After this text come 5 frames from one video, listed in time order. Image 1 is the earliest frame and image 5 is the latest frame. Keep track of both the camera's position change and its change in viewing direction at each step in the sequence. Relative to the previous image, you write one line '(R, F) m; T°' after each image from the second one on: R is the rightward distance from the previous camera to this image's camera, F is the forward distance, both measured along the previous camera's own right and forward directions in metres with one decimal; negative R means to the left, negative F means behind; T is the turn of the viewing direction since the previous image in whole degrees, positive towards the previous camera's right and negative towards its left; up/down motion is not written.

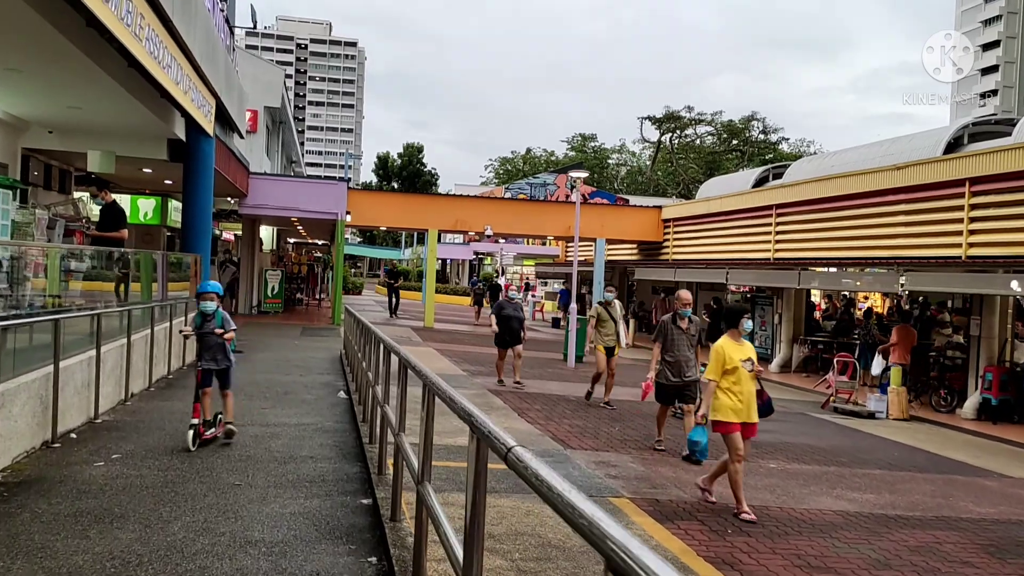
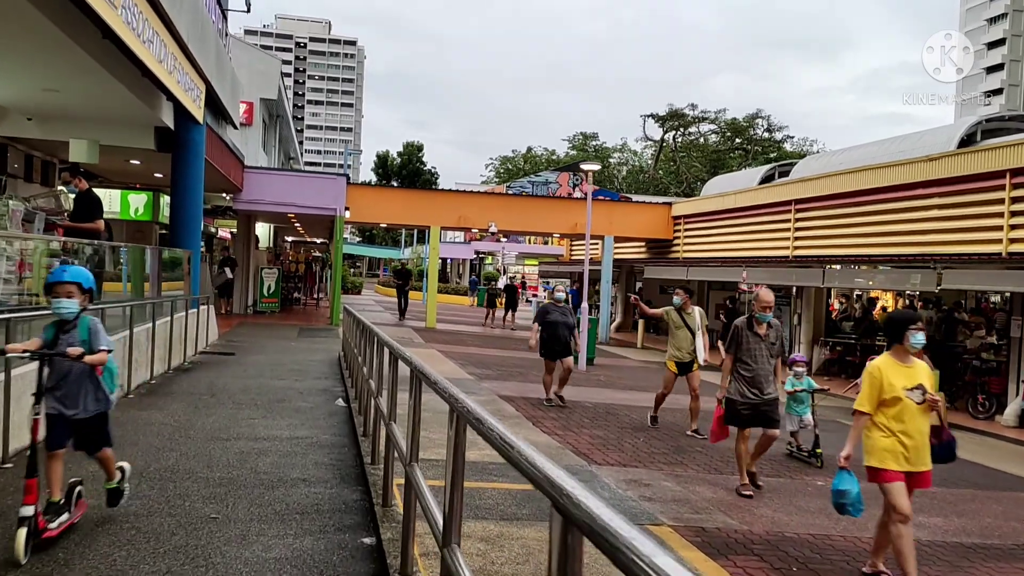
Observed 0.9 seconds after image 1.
(-0.1, +0.9) m; 0°
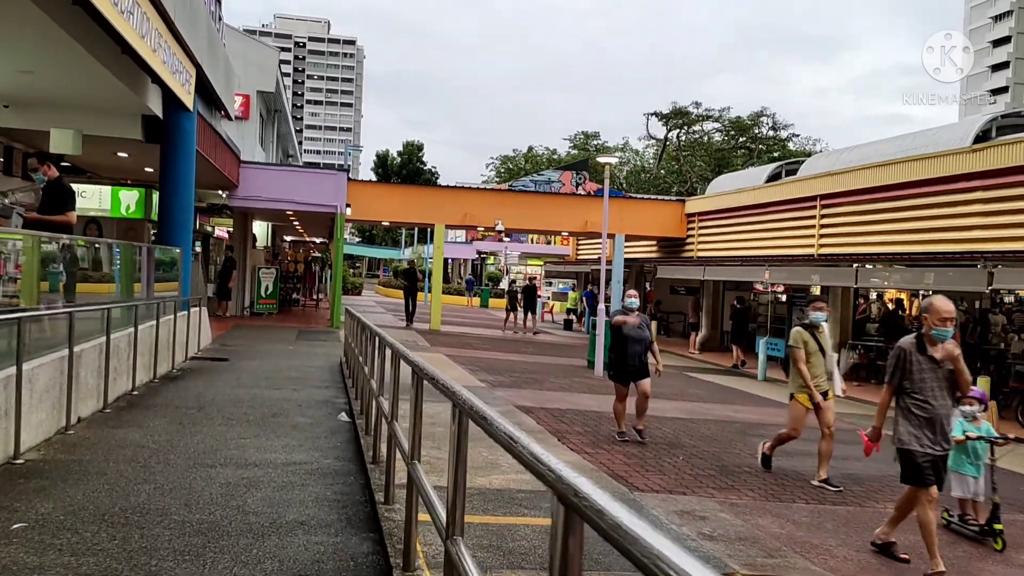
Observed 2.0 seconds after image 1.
(-0.2, +1.0) m; 0°
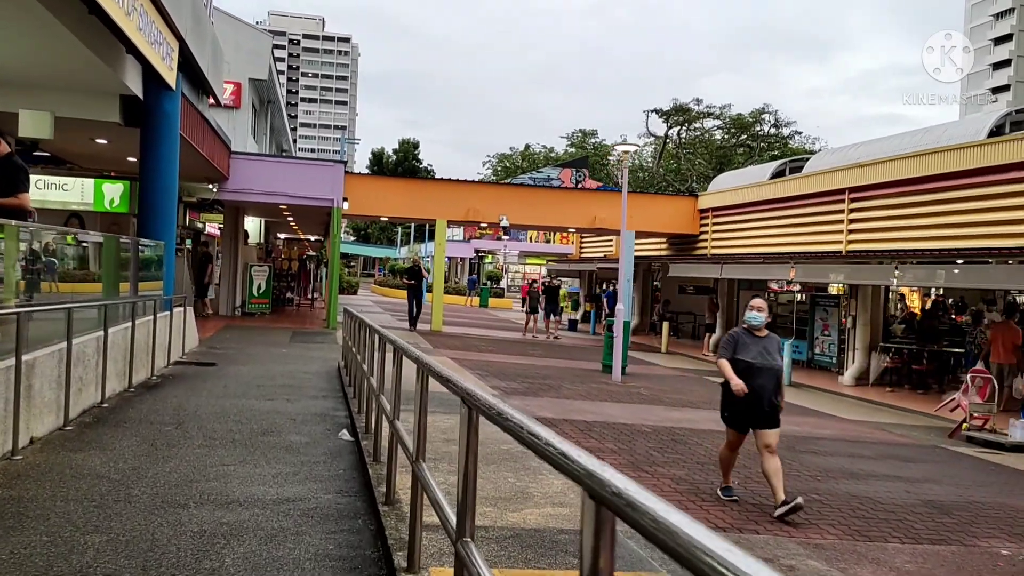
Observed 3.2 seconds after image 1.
(-0.3, +1.1) m; 0°
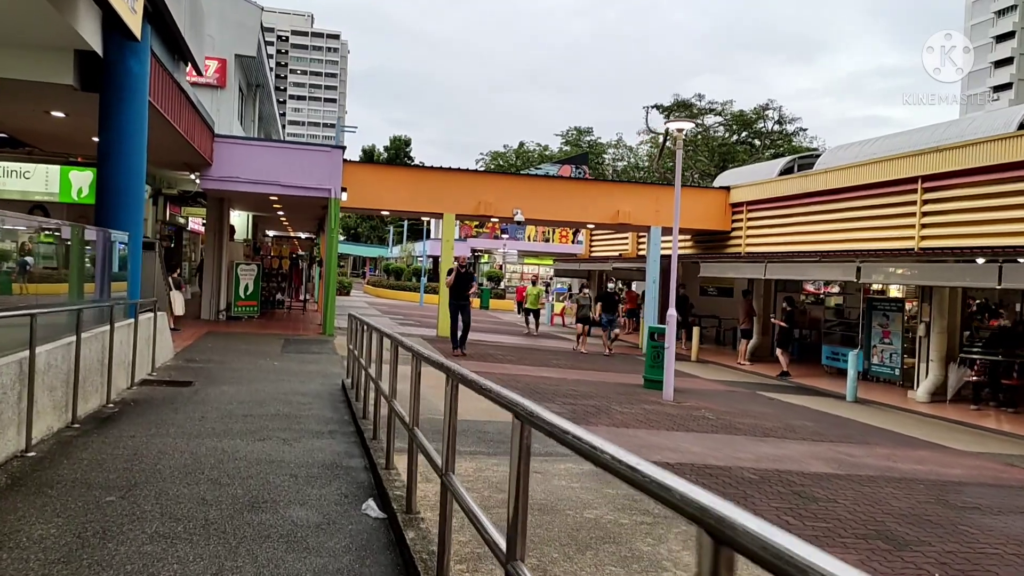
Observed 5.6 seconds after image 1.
(-0.6, +2.1) m; +1°
